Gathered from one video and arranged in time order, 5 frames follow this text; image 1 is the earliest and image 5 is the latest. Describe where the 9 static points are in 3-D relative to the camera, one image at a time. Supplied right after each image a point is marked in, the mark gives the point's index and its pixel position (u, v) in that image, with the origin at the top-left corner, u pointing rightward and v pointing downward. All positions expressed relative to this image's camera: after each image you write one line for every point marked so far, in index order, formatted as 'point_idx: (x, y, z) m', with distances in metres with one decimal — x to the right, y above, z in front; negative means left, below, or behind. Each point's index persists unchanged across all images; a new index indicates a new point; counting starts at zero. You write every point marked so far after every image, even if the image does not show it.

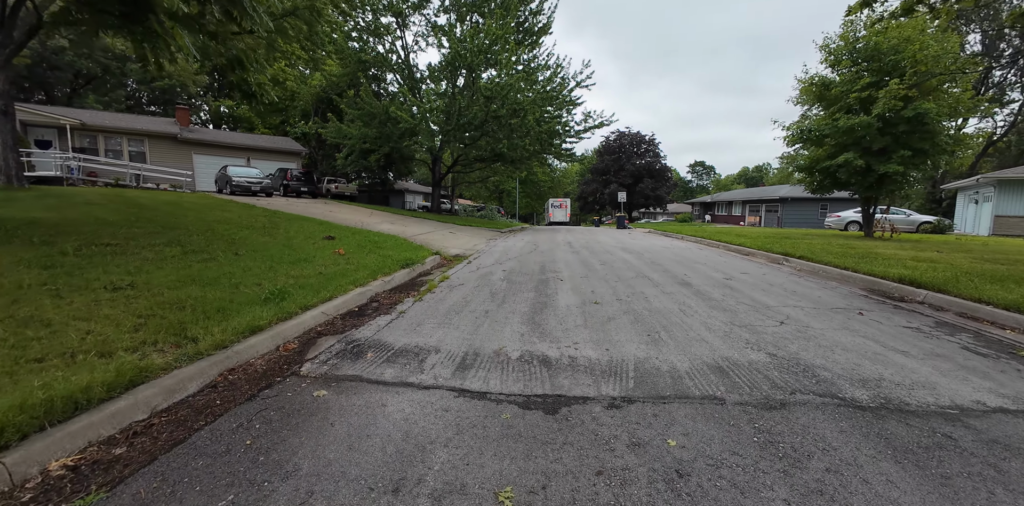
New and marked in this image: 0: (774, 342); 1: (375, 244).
0: (+2.6, -0.9, +4.2) m
1: (-3.0, +0.2, +9.2) m
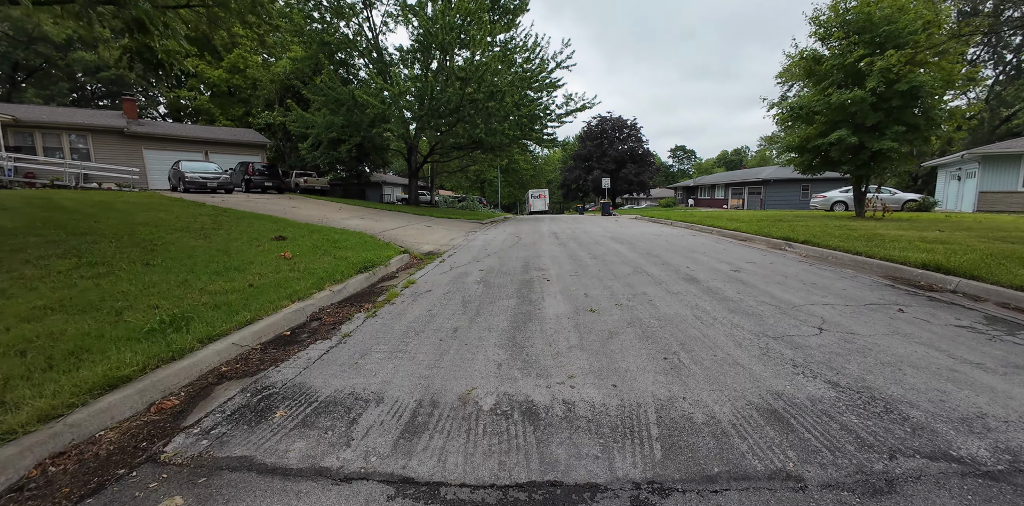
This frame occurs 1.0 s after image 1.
0: (+2.4, -0.8, +3.2) m
1: (-3.4, +0.2, +8.0) m
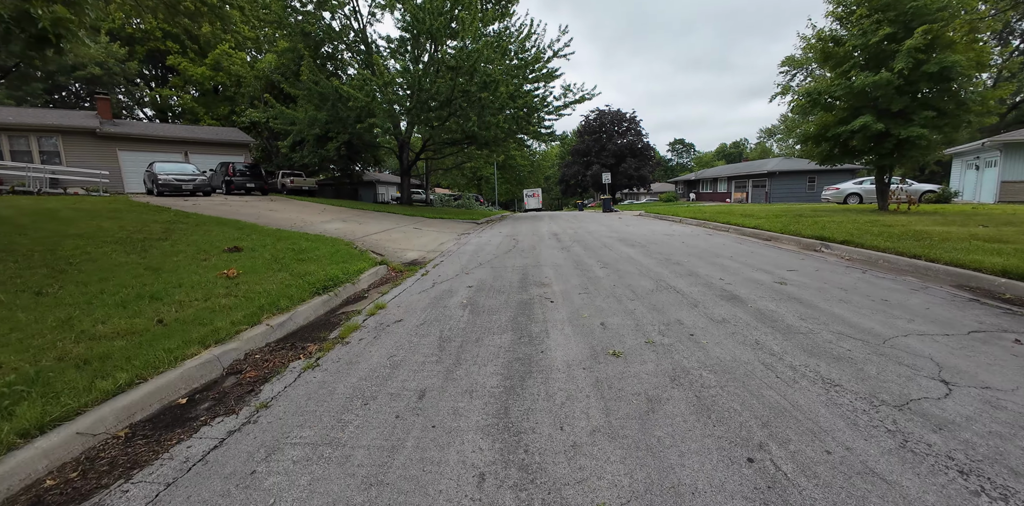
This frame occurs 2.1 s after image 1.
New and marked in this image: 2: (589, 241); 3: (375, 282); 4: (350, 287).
0: (+2.3, -1.0, +2.0) m
1: (-3.4, 0.0, +6.8) m
2: (+1.7, +0.3, +9.5) m
3: (-1.9, -0.4, +6.0) m
4: (-2.1, -0.4, +5.4) m
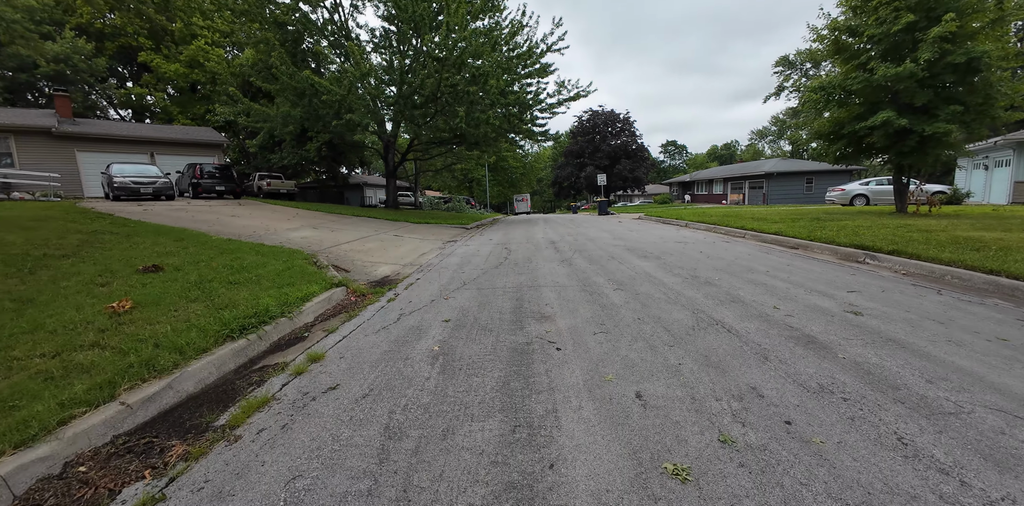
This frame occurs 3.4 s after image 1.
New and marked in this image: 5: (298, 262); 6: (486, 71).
0: (+2.3, -1.2, +0.7) m
1: (-3.5, -0.3, +5.4) m
2: (+1.5, 0.0, +8.2) m
3: (-2.0, -0.7, +4.6) m
4: (-2.2, -0.7, +4.0) m
5: (-3.2, -0.1, +6.5) m
6: (-1.0, +6.9, +16.2) m
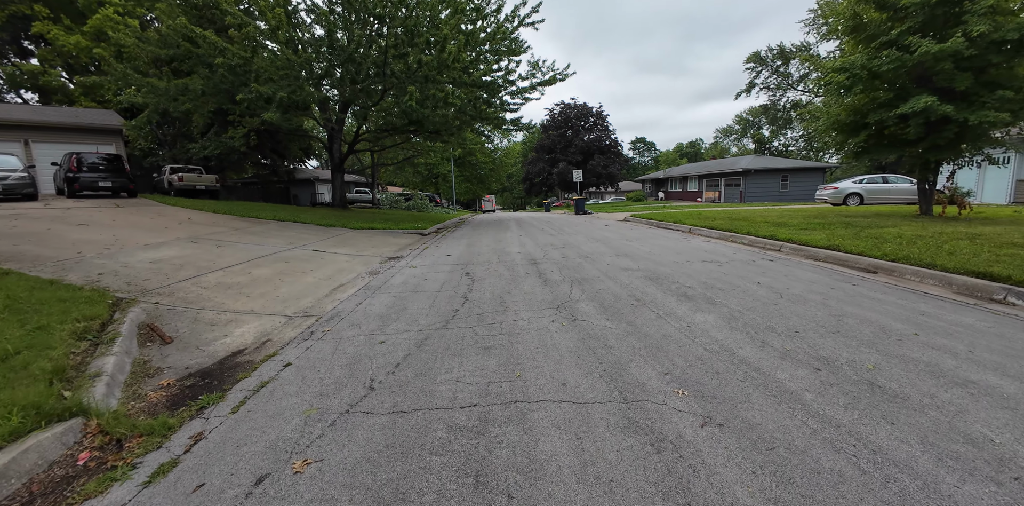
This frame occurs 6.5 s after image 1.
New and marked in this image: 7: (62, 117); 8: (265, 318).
0: (+2.4, -1.6, -2.0) m
1: (-3.8, -0.8, +2.3) m
2: (+1.1, -0.4, +5.4) m
3: (-2.2, -1.1, +1.6) m
4: (-2.3, -1.2, +1.0) m
5: (-3.6, -0.6, +3.3) m
6: (-2.0, +6.5, +13.1) m
7: (-18.9, +5.8, +18.1) m
8: (-2.4, -0.7, +4.4) m
